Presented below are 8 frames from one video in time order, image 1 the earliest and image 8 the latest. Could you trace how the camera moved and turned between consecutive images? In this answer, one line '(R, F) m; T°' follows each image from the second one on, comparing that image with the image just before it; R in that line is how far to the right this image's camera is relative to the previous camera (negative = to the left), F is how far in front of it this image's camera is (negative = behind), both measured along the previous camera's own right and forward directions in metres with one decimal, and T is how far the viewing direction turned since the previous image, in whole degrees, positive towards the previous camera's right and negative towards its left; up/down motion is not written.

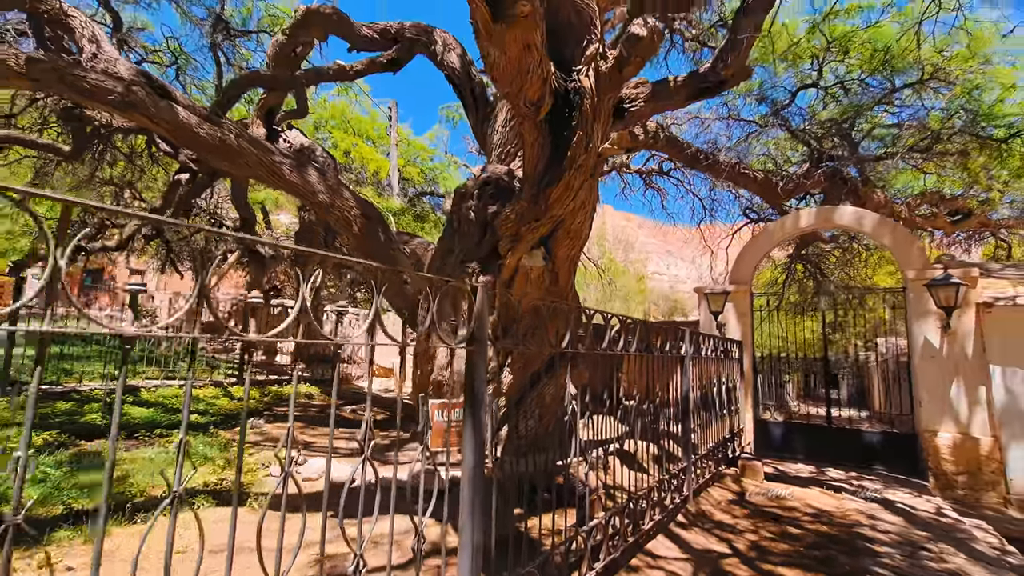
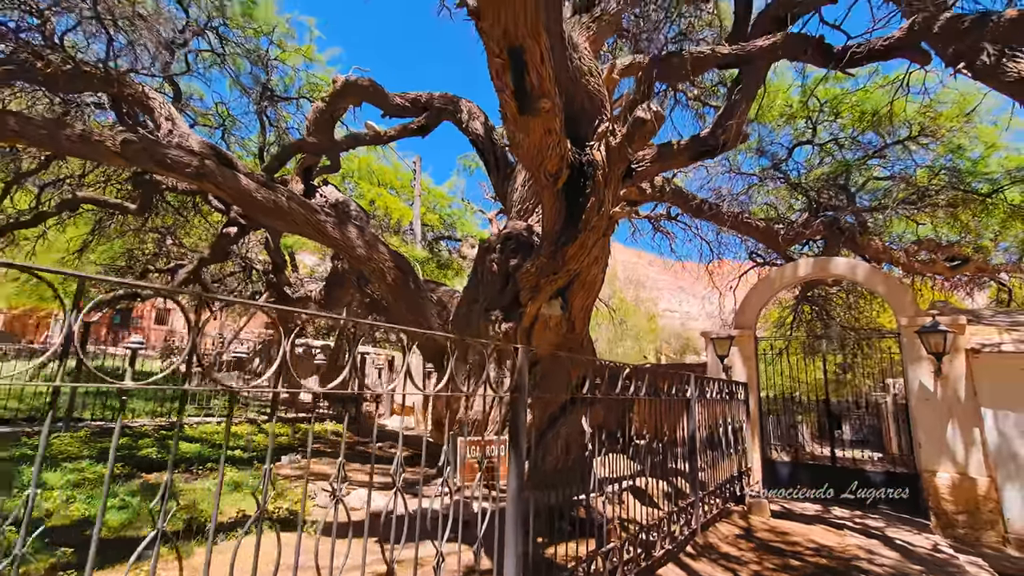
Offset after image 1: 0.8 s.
(-0.1, -0.6) m; -1°
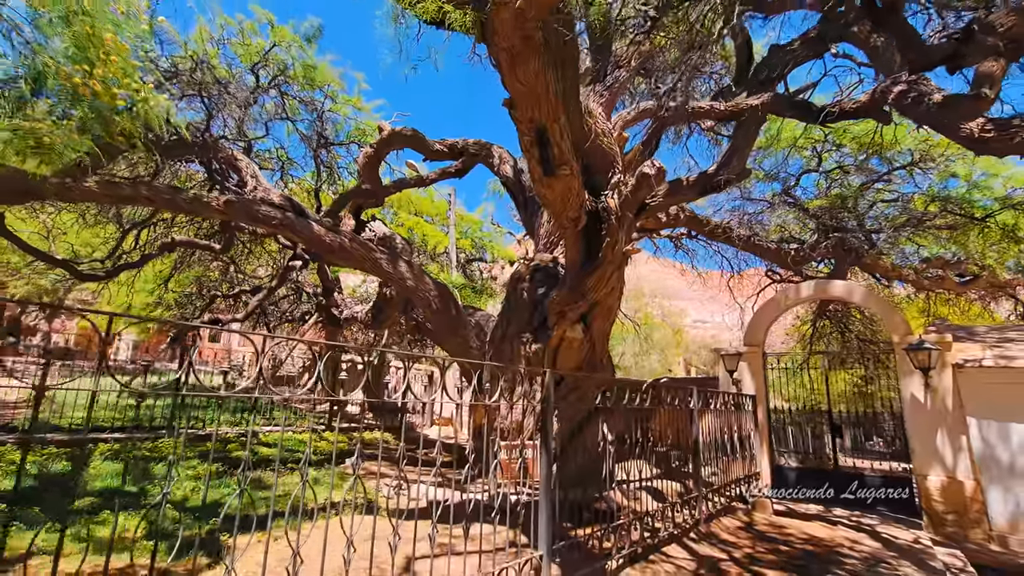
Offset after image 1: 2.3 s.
(0.0, -1.0) m; -3°
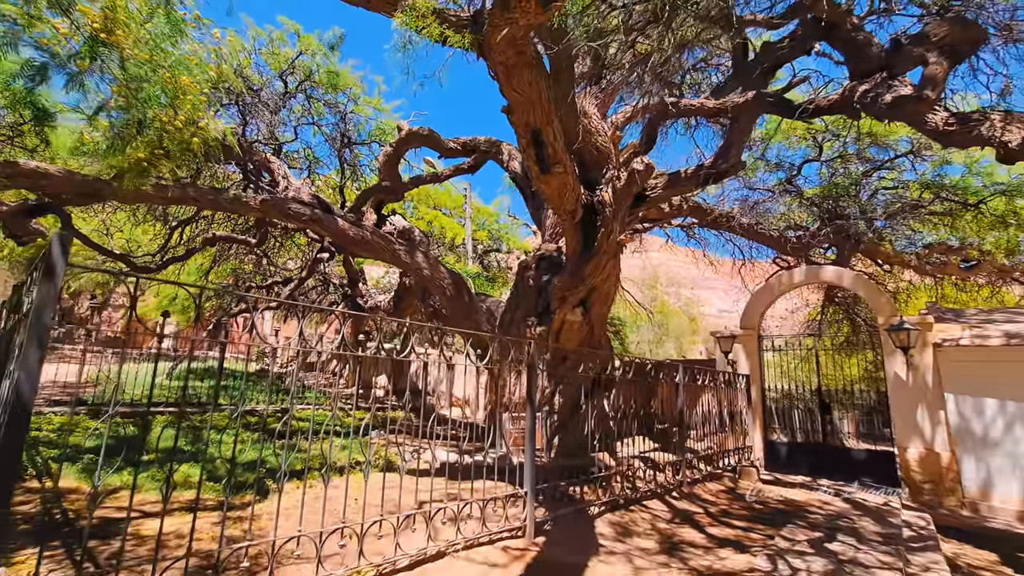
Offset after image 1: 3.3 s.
(+0.3, -0.6) m; -3°
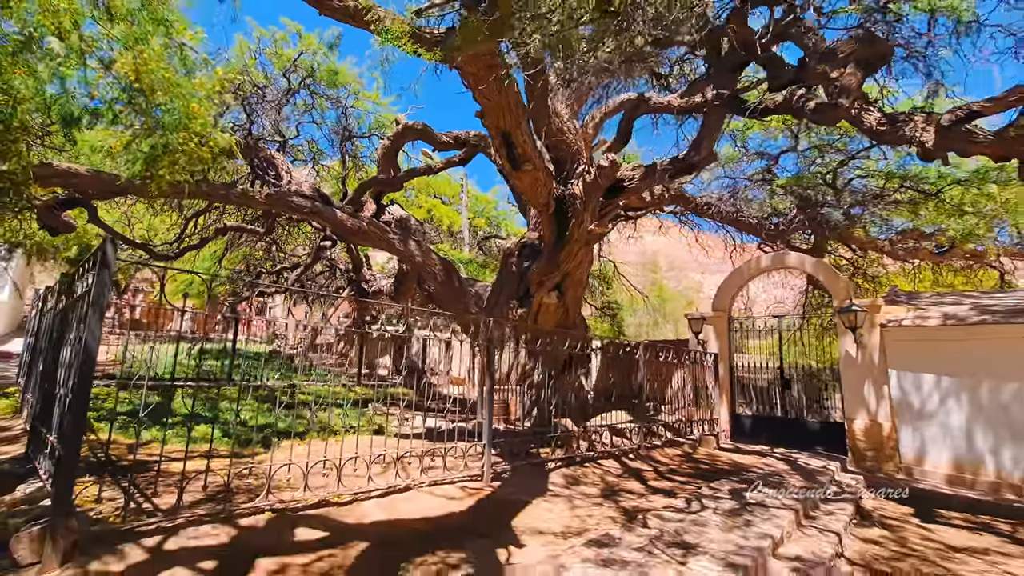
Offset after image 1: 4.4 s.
(+0.5, -0.7) m; -1°
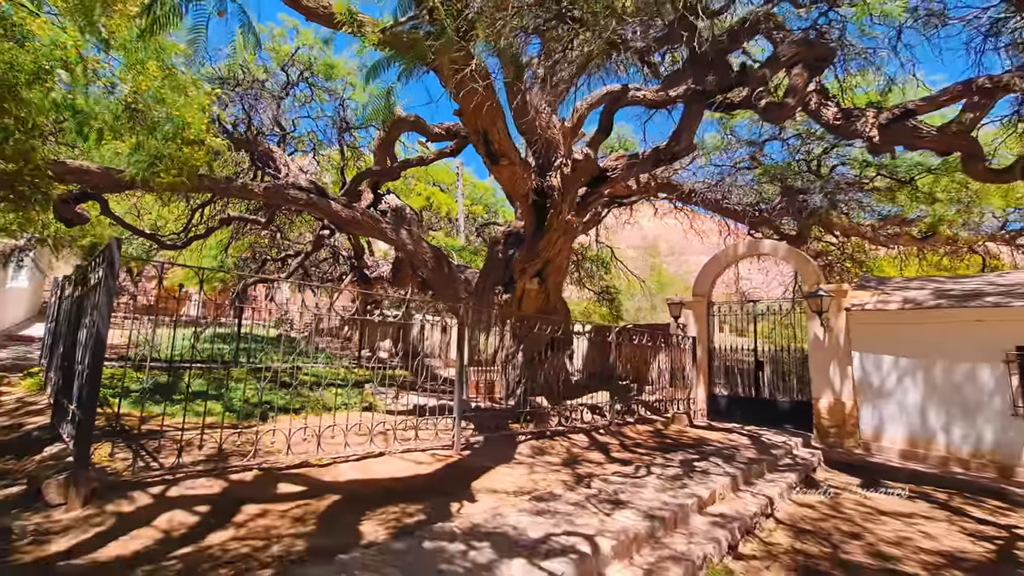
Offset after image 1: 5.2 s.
(+0.4, -0.5) m; -1°
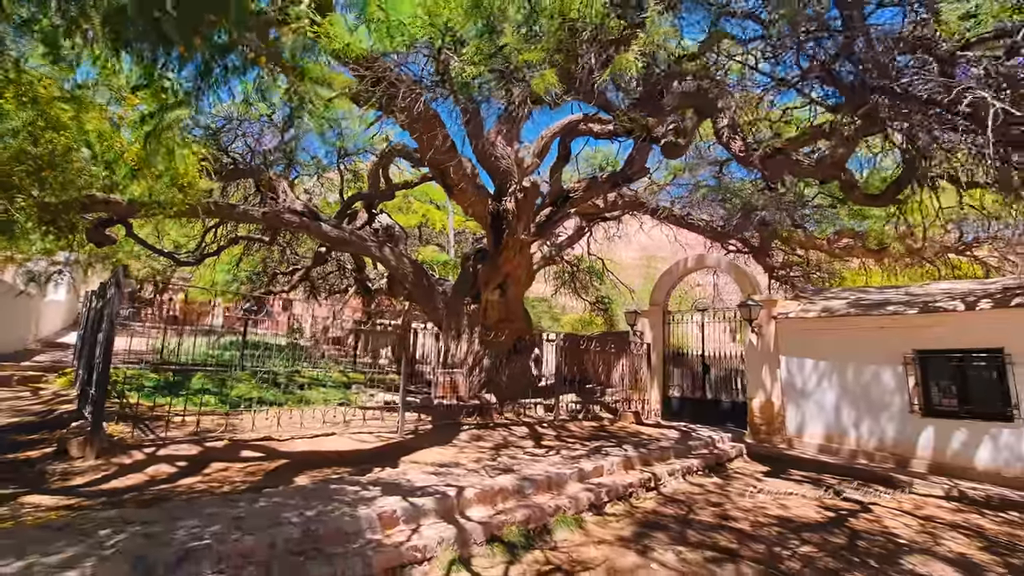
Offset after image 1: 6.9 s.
(+1.1, -1.0) m; -2°
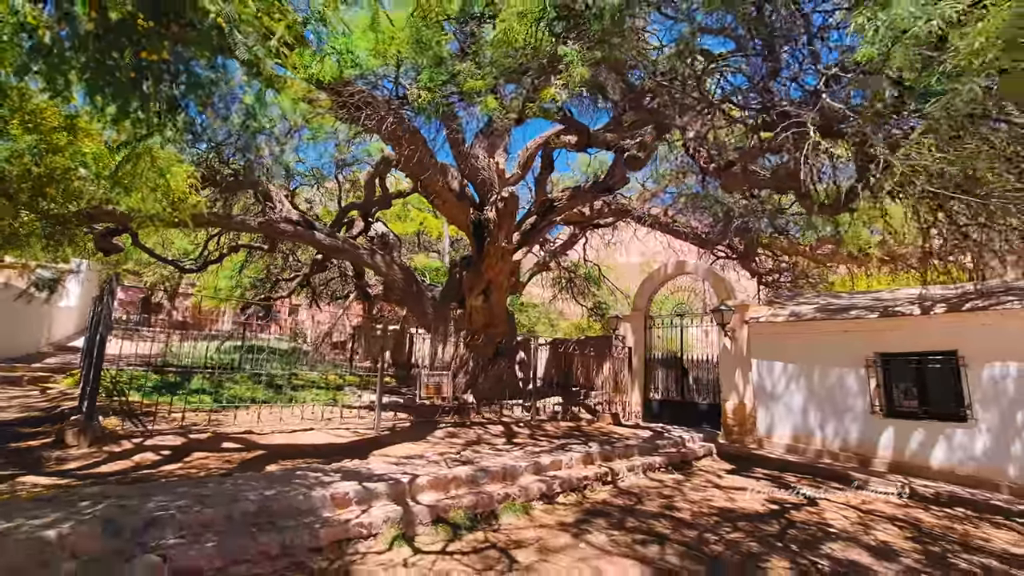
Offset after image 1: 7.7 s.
(+0.5, -0.4) m; -1°
